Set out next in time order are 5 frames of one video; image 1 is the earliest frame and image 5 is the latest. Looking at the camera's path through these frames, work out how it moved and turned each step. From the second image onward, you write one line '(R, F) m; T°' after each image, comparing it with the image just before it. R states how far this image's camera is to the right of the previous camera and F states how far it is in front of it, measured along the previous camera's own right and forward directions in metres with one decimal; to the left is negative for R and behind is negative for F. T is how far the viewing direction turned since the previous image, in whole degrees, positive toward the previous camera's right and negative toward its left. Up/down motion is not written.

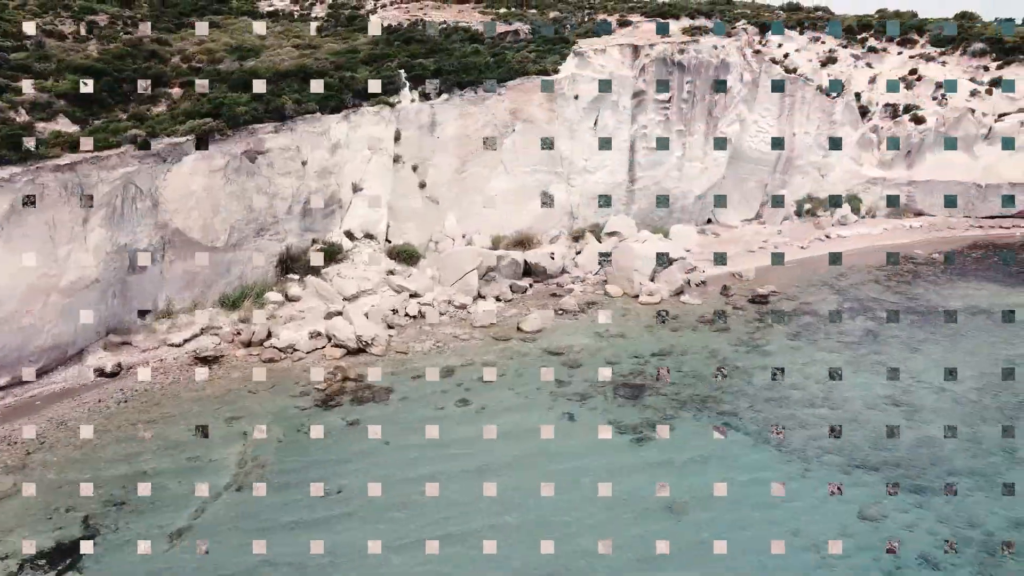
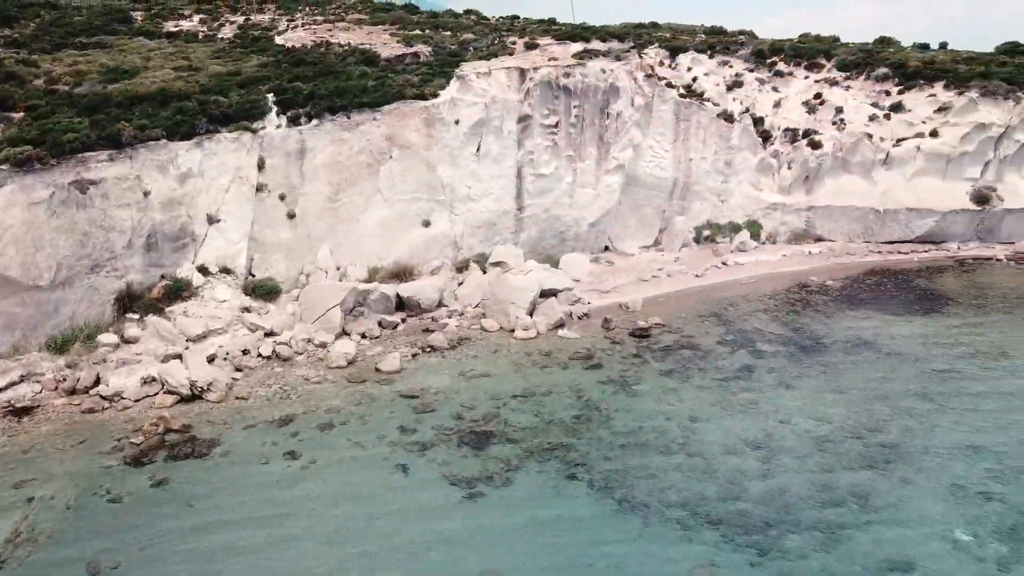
(+2.5, +1.1) m; +3°
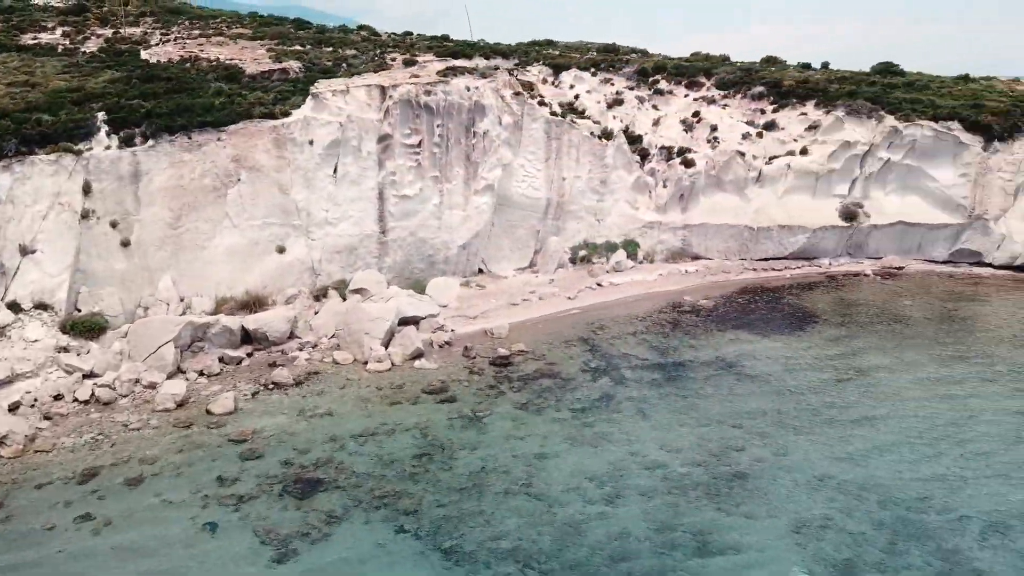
(+1.8, +1.0) m; +6°
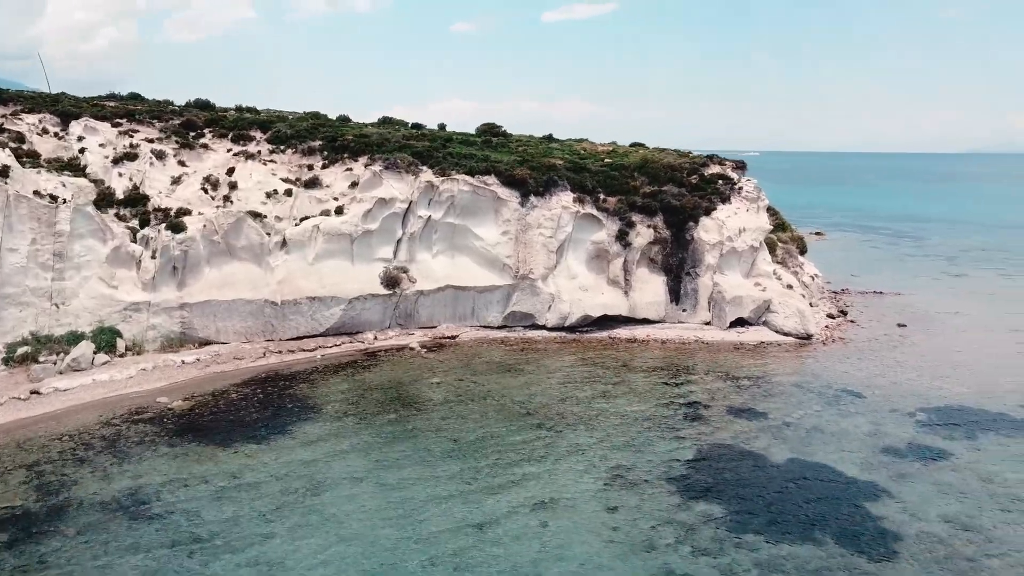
(+7.8, +4.2) m; +20°
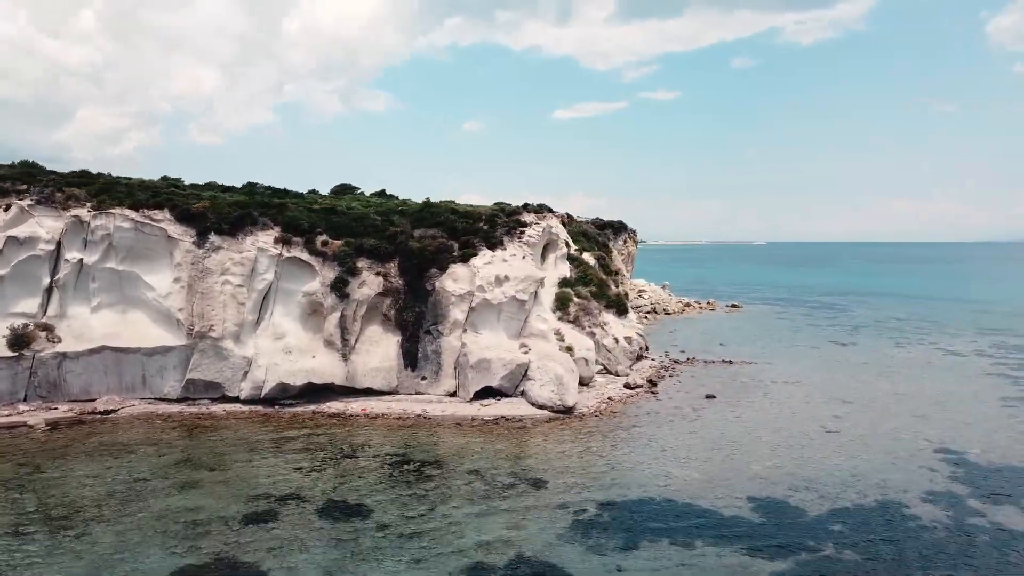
(+9.8, +6.1) m; -1°
